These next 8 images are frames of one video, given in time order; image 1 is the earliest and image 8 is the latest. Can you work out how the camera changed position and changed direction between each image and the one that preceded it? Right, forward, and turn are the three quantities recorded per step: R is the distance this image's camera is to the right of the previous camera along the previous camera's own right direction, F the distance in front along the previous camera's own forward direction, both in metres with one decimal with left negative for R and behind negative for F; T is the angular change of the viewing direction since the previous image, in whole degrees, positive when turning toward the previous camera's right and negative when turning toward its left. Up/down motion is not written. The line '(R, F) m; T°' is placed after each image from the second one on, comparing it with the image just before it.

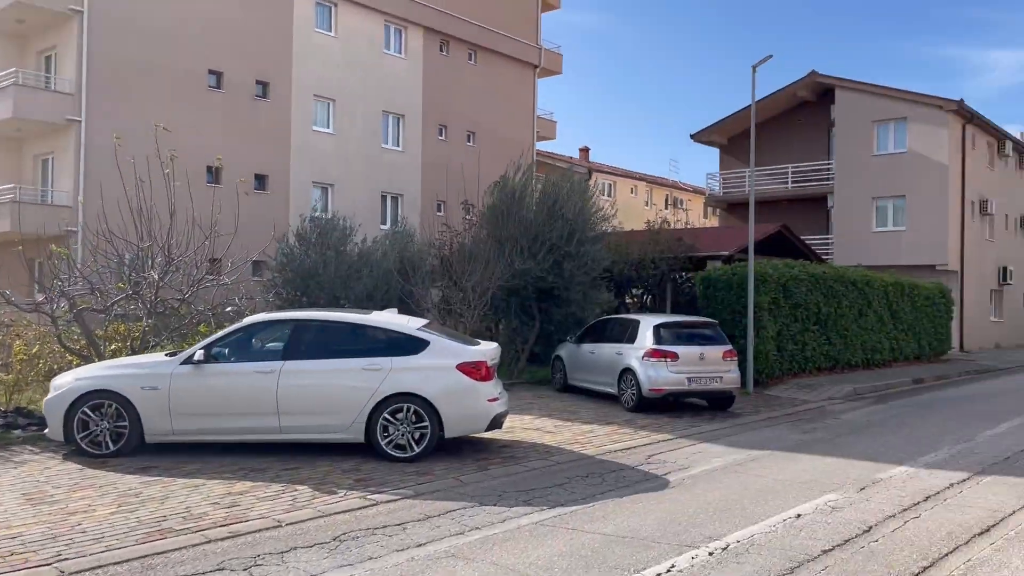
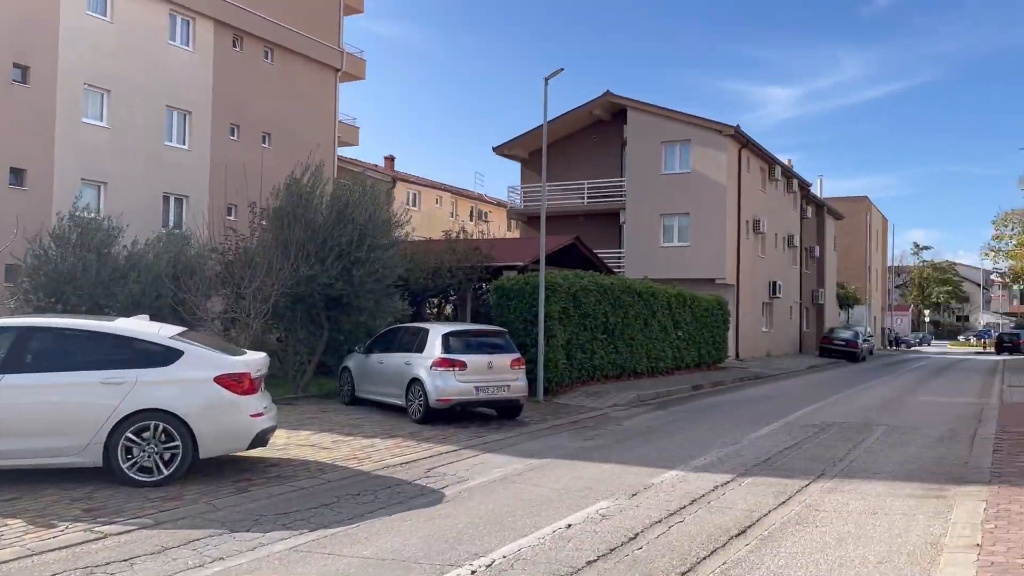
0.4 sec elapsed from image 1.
(+0.4, +0.4) m; +13°
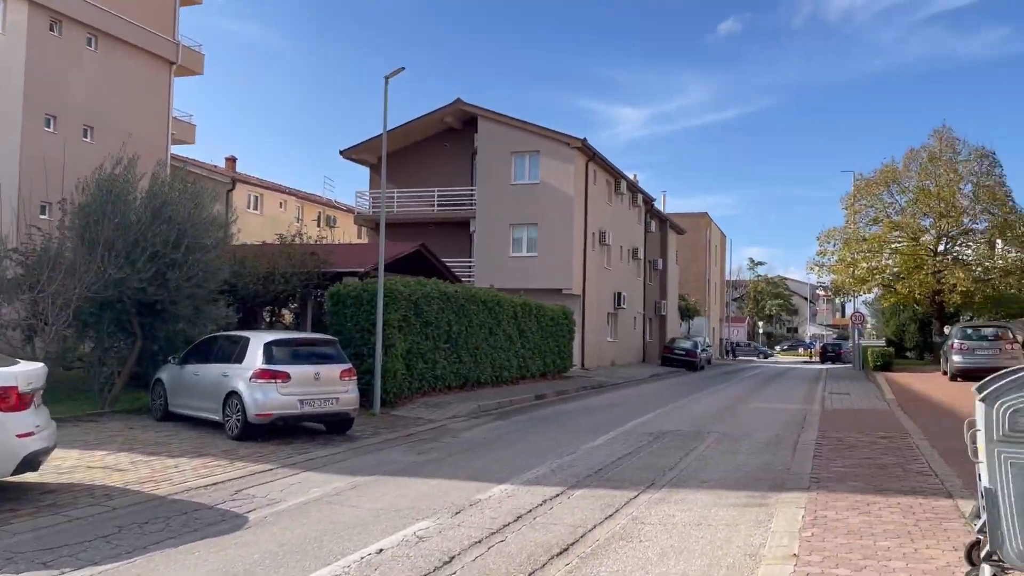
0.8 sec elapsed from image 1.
(+0.4, +0.5) m; +10°
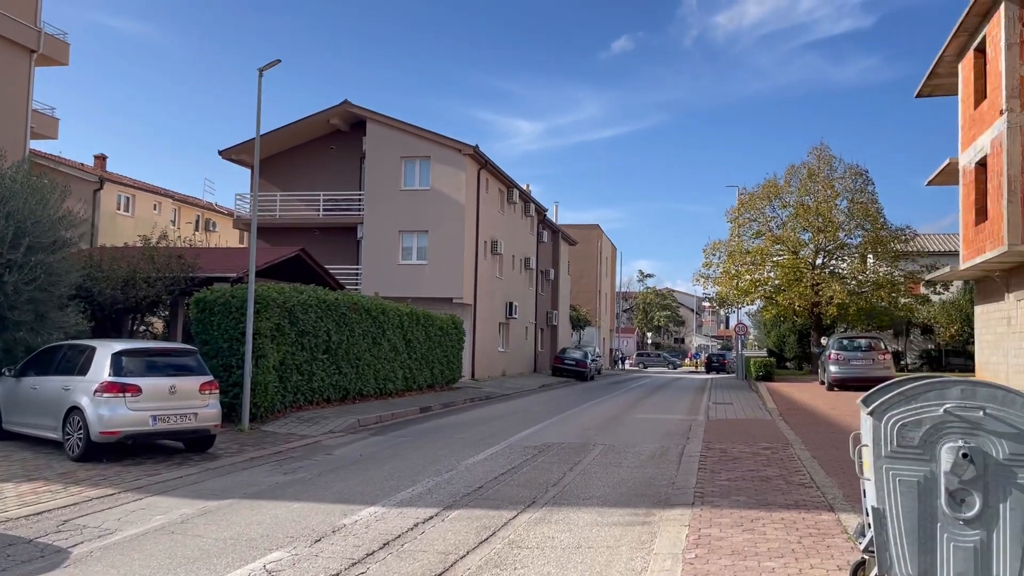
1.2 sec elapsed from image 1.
(+0.2, +0.6) m; +7°
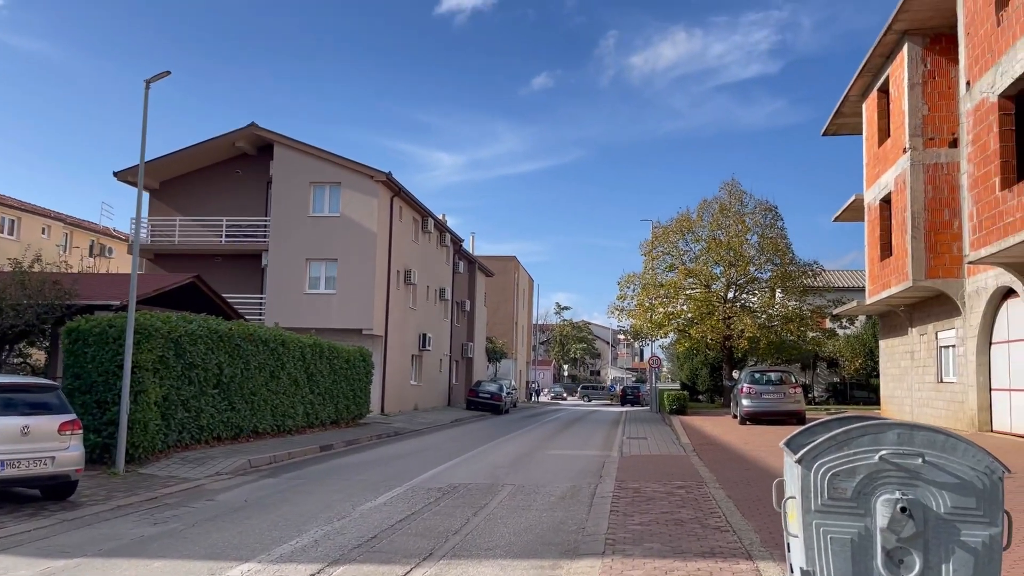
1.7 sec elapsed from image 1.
(+0.2, +0.7) m; +6°
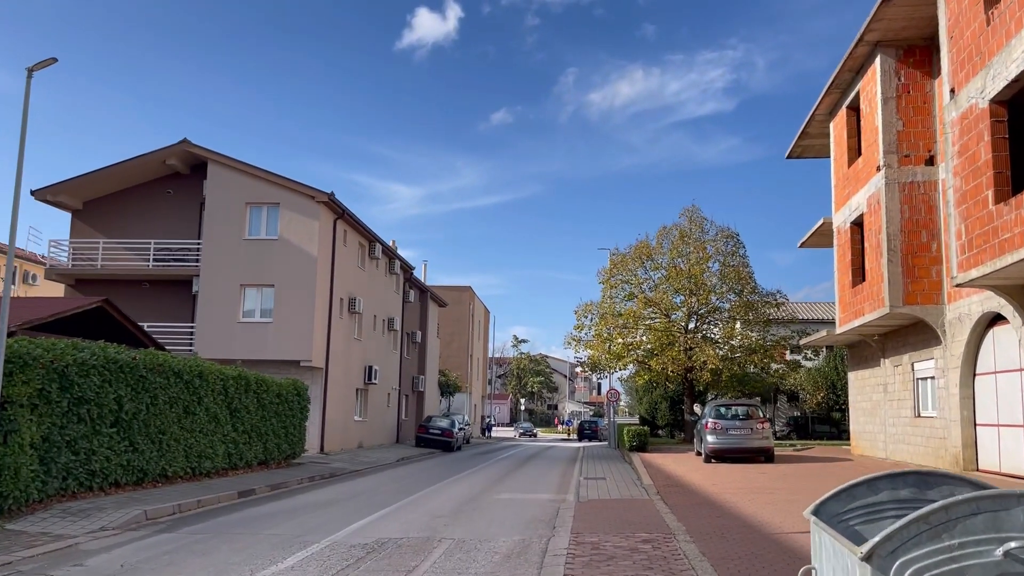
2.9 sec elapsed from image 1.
(+0.2, +1.7) m; +3°
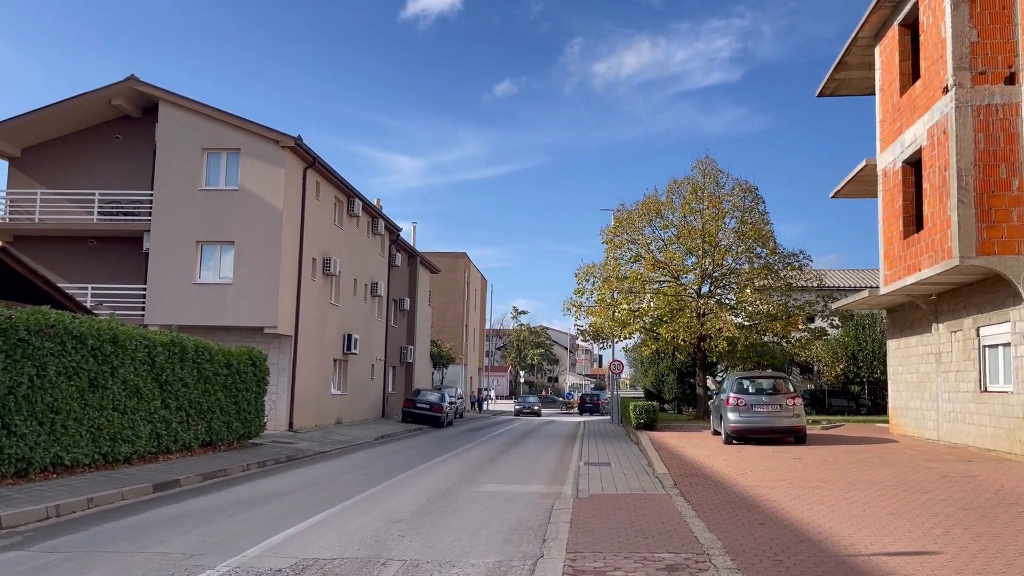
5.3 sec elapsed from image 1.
(+0.3, +3.1) m; 0°
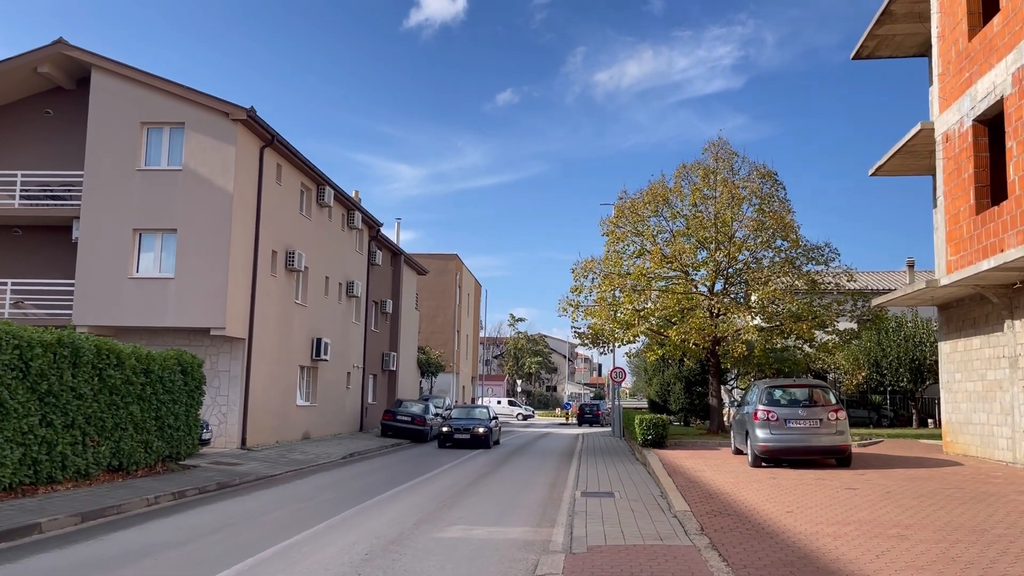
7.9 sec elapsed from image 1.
(+0.3, +3.3) m; 0°
